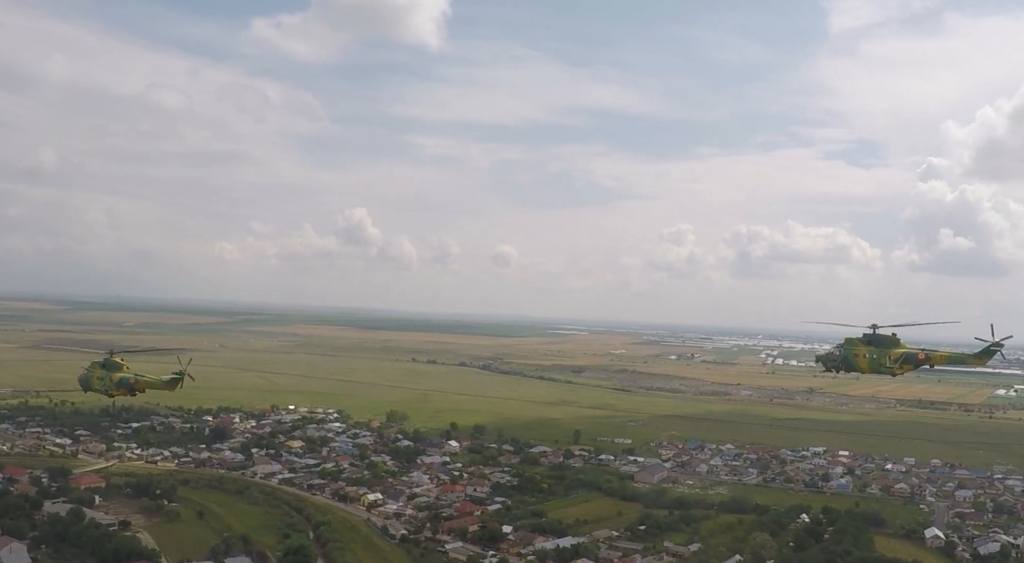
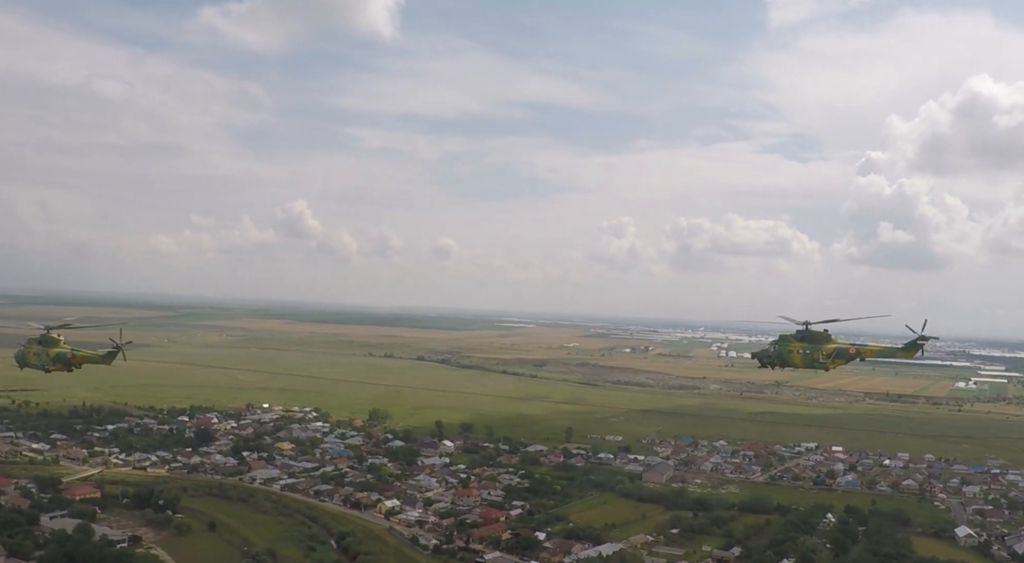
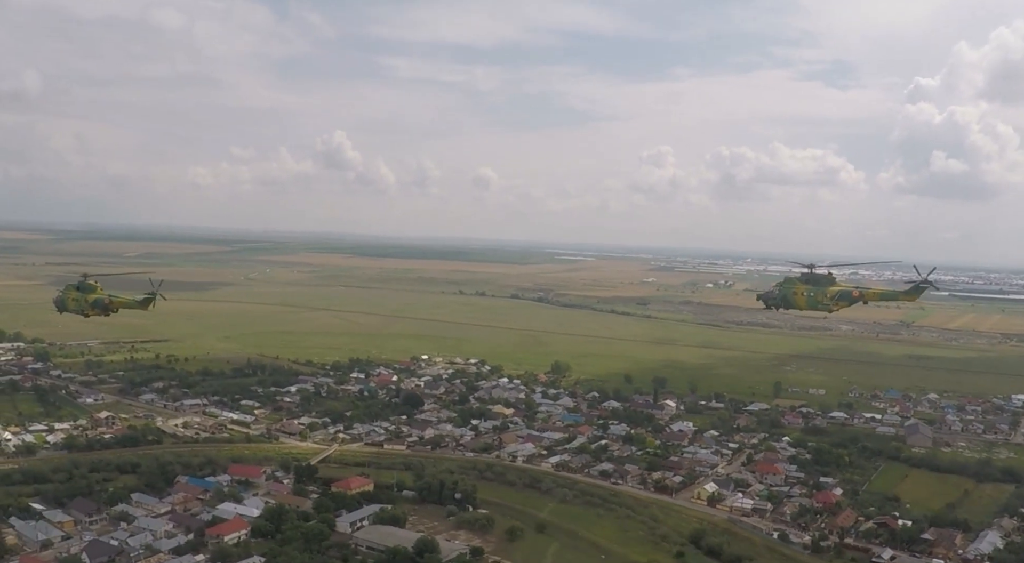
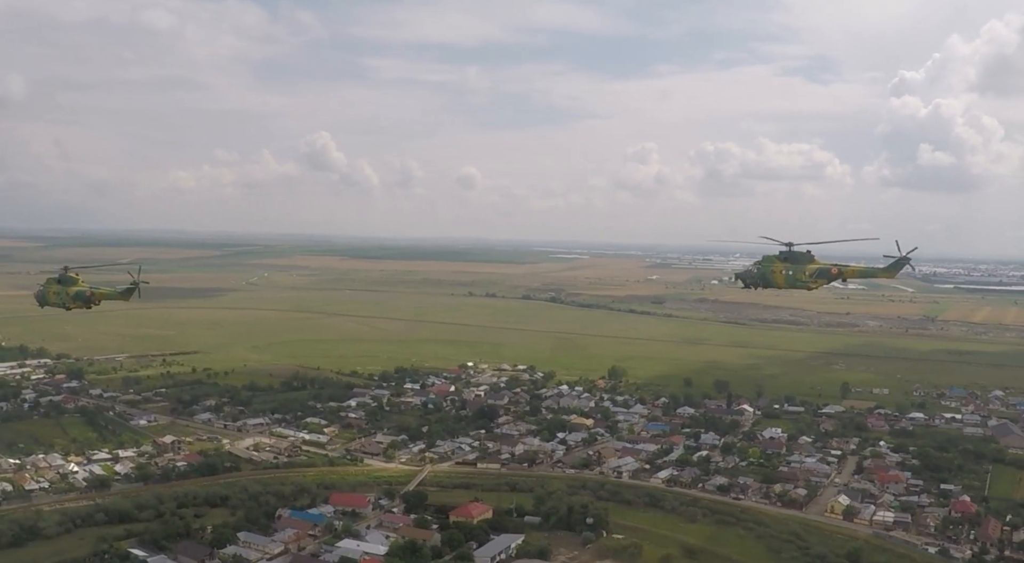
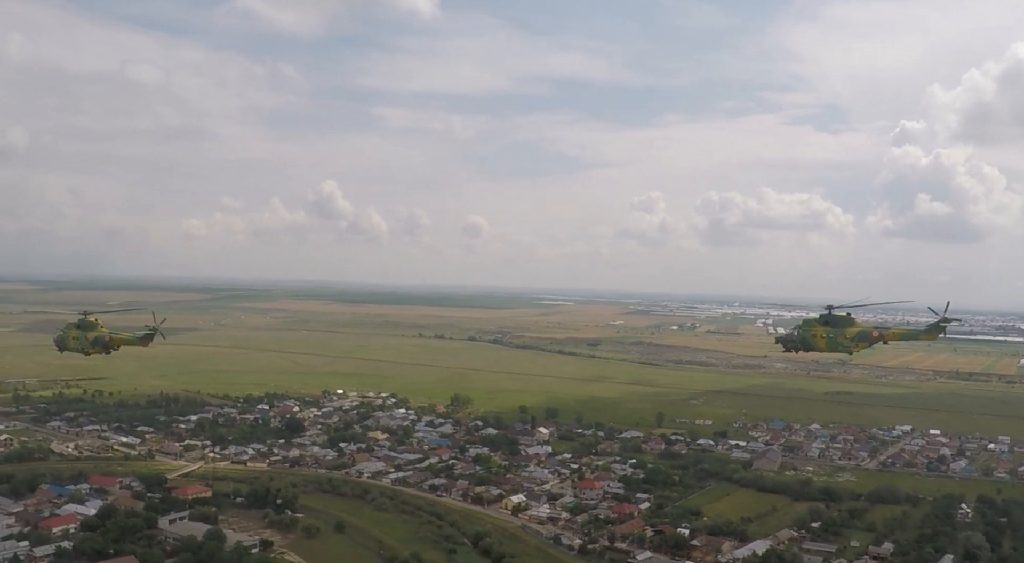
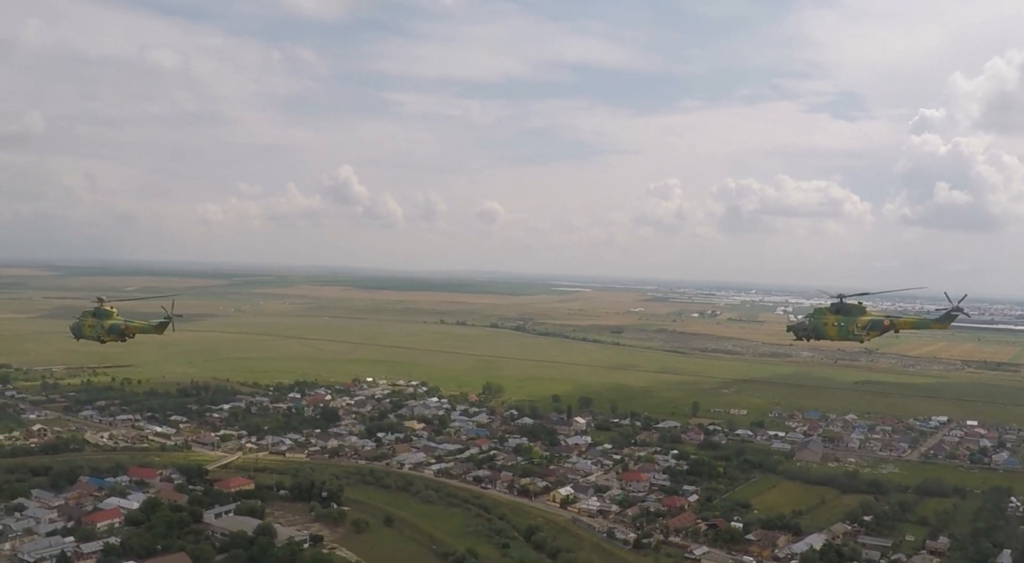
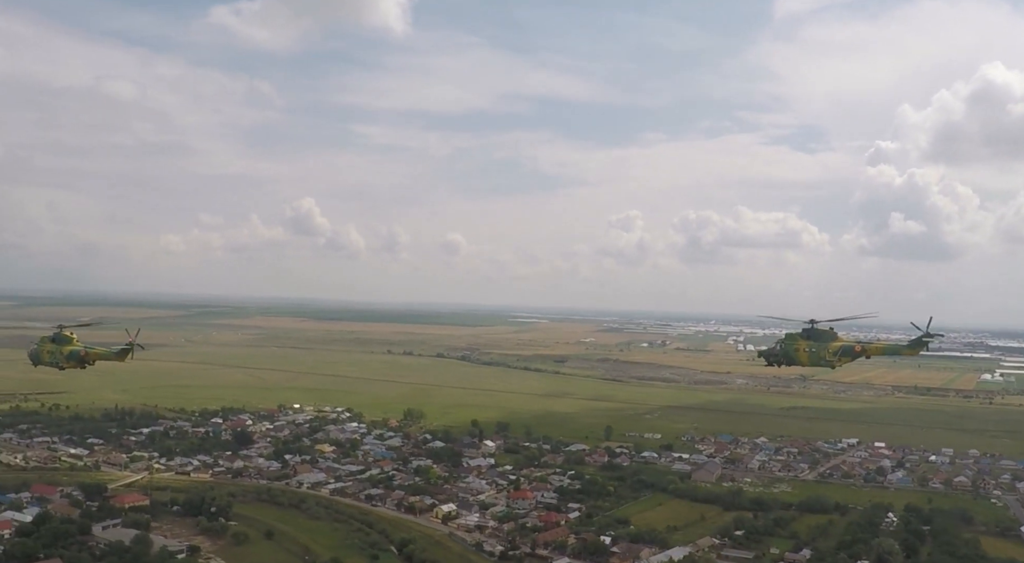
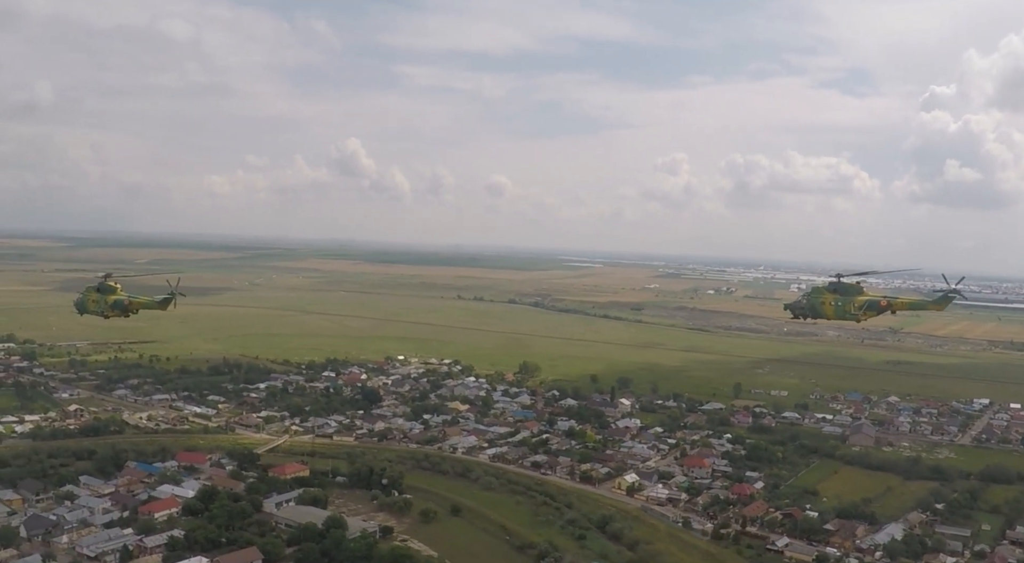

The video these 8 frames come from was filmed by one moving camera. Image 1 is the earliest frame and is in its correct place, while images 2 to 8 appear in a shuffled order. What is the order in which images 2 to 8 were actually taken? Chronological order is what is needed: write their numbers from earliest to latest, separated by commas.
2, 7, 5, 6, 8, 3, 4
